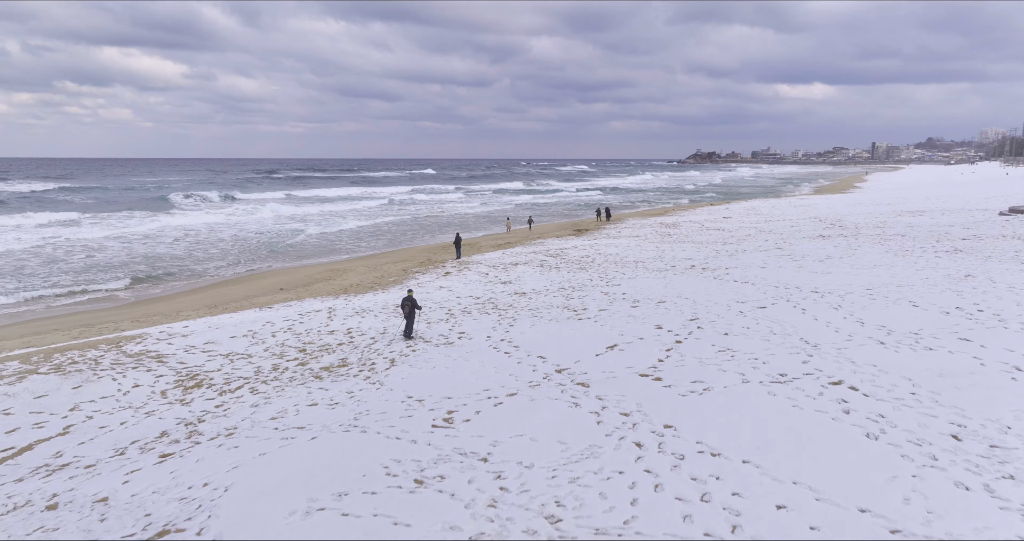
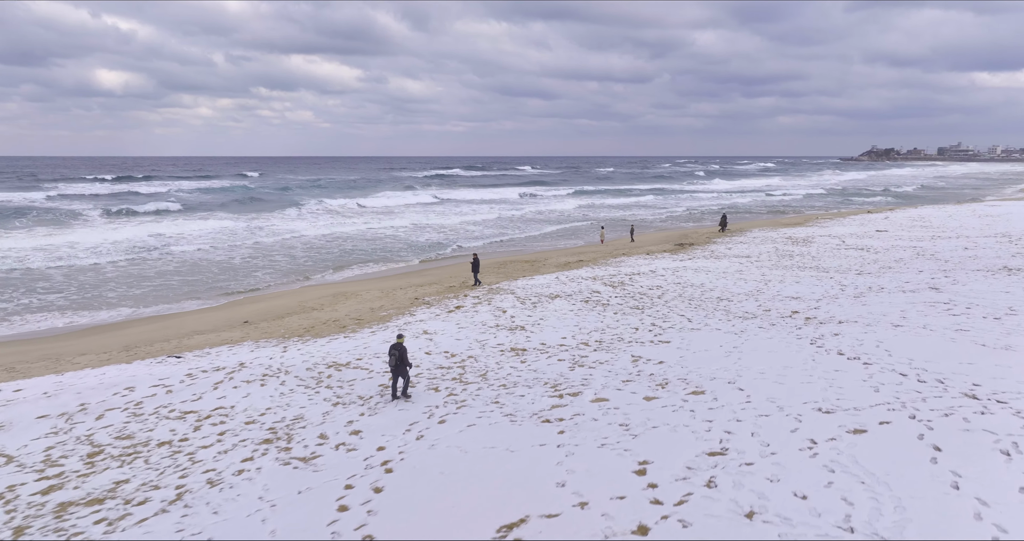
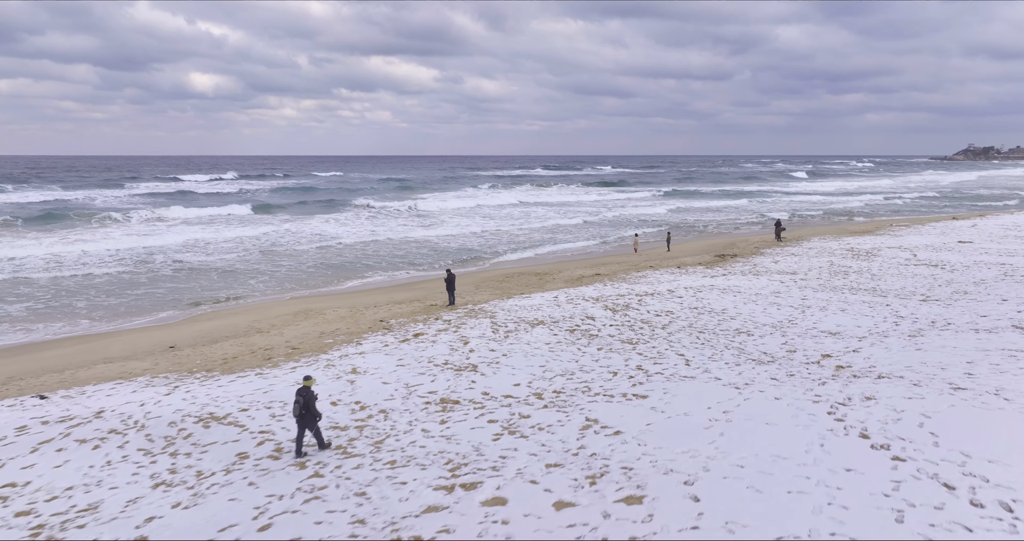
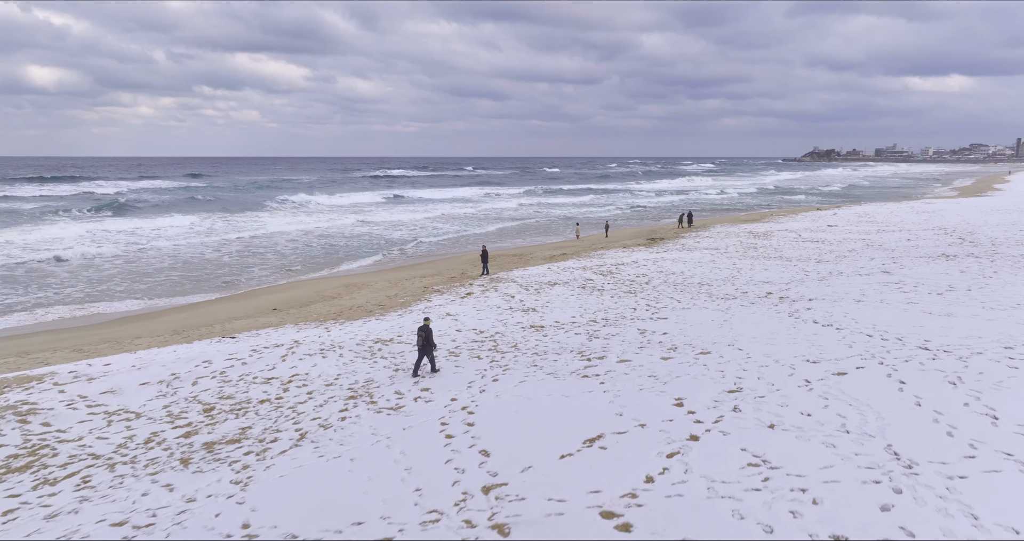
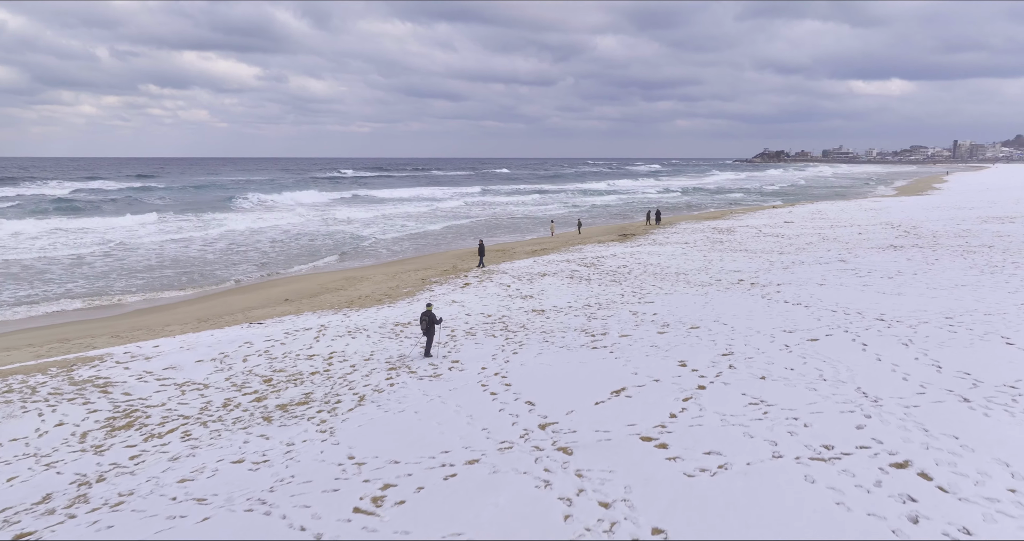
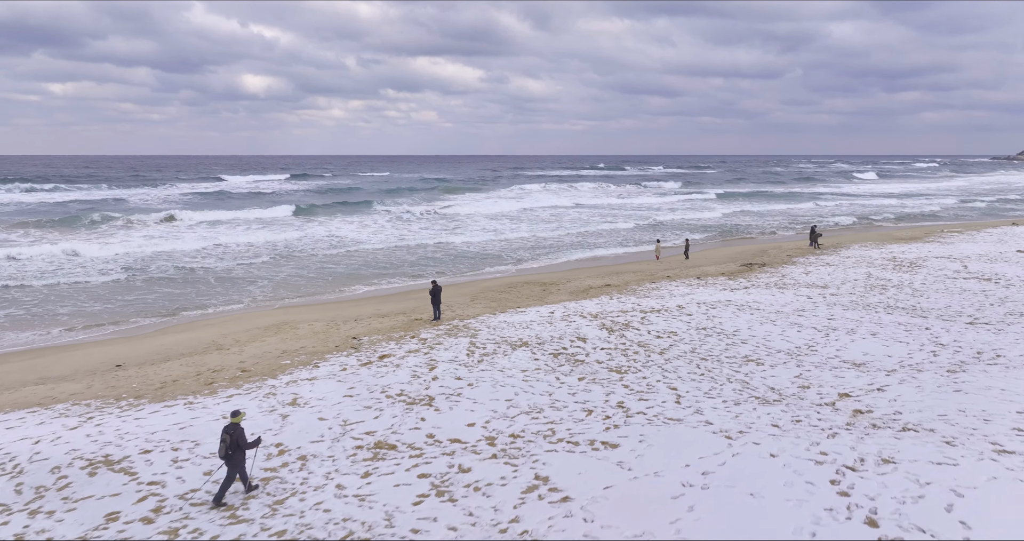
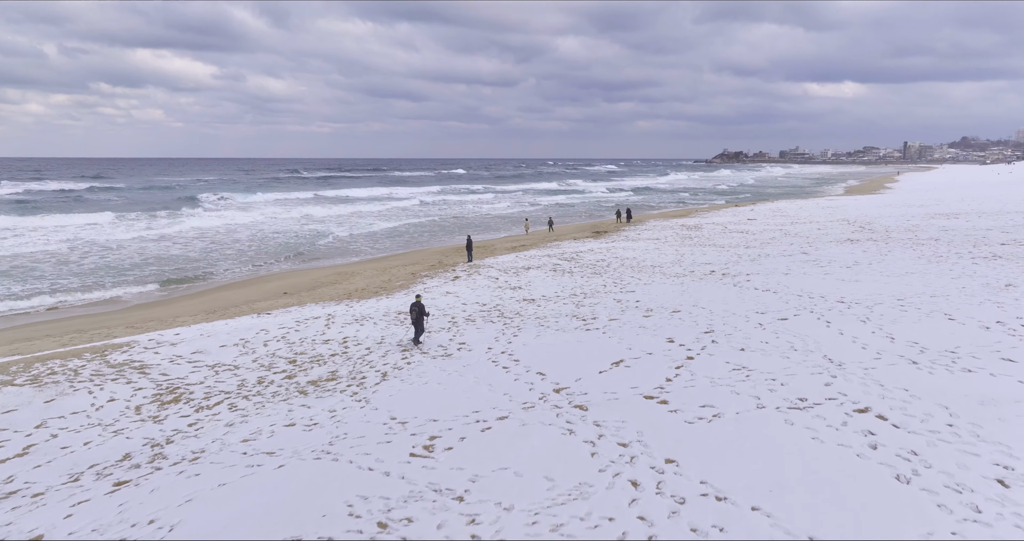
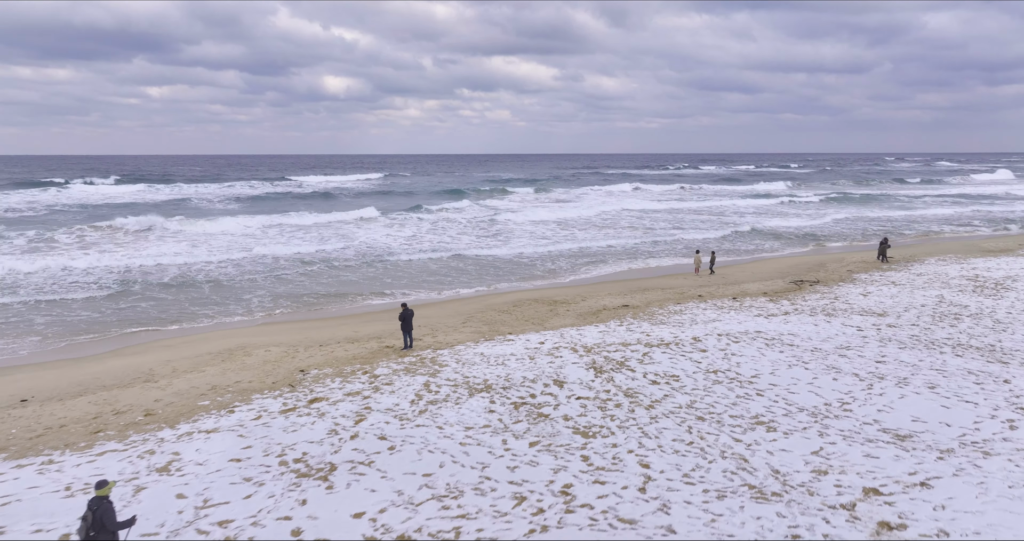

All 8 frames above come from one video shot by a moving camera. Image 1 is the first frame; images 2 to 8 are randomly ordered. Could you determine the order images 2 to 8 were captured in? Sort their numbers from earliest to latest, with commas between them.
7, 5, 4, 2, 3, 6, 8
